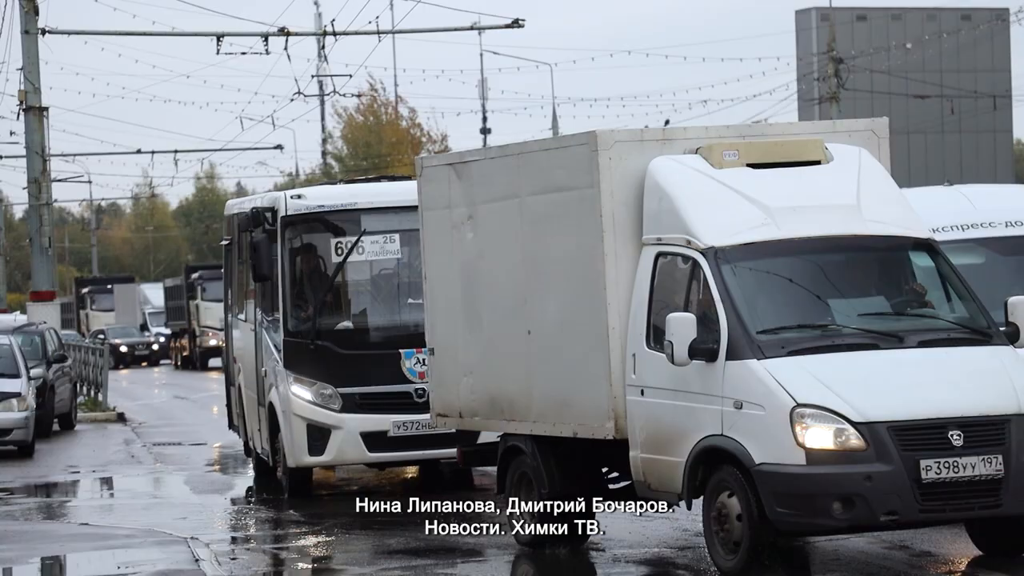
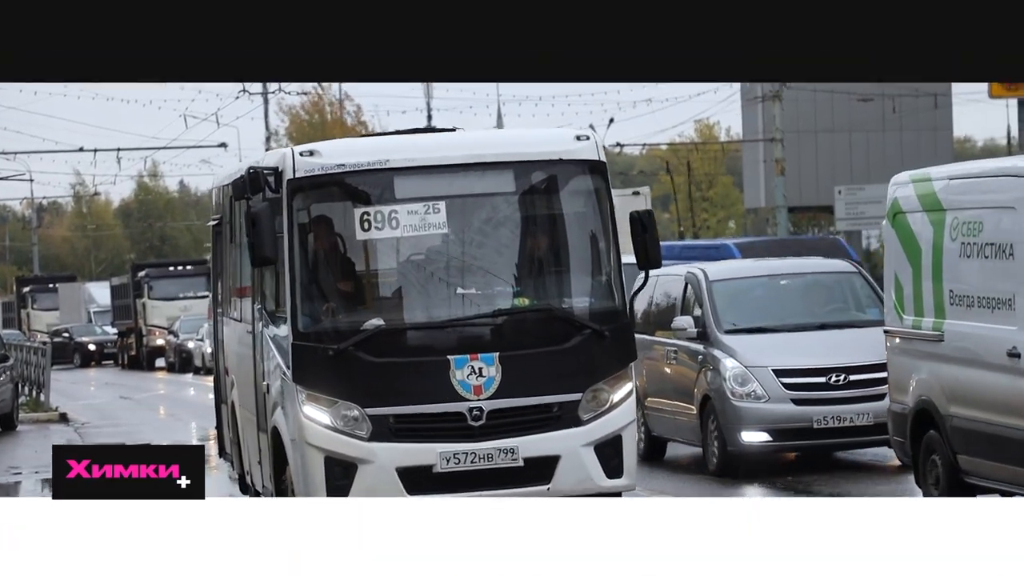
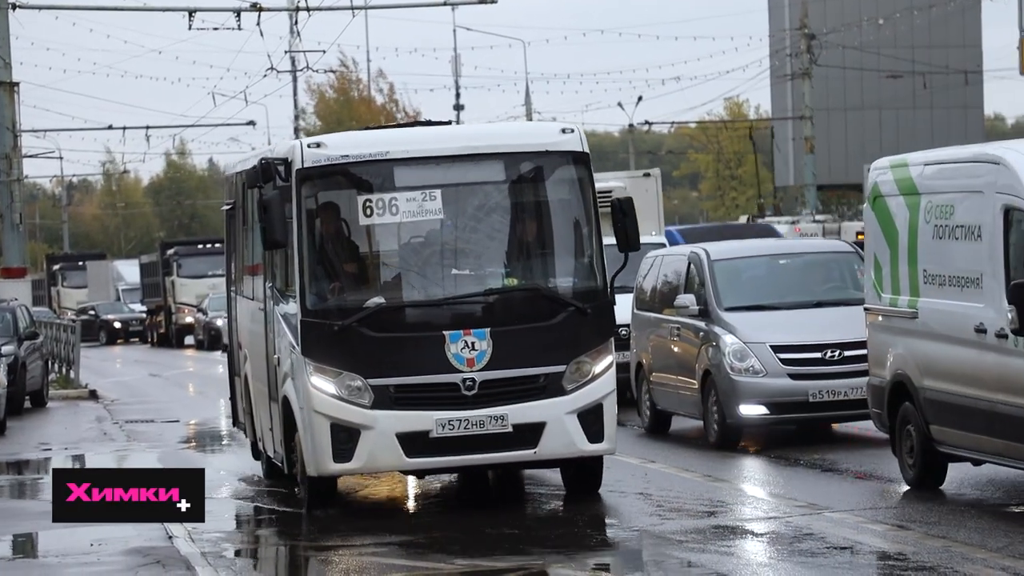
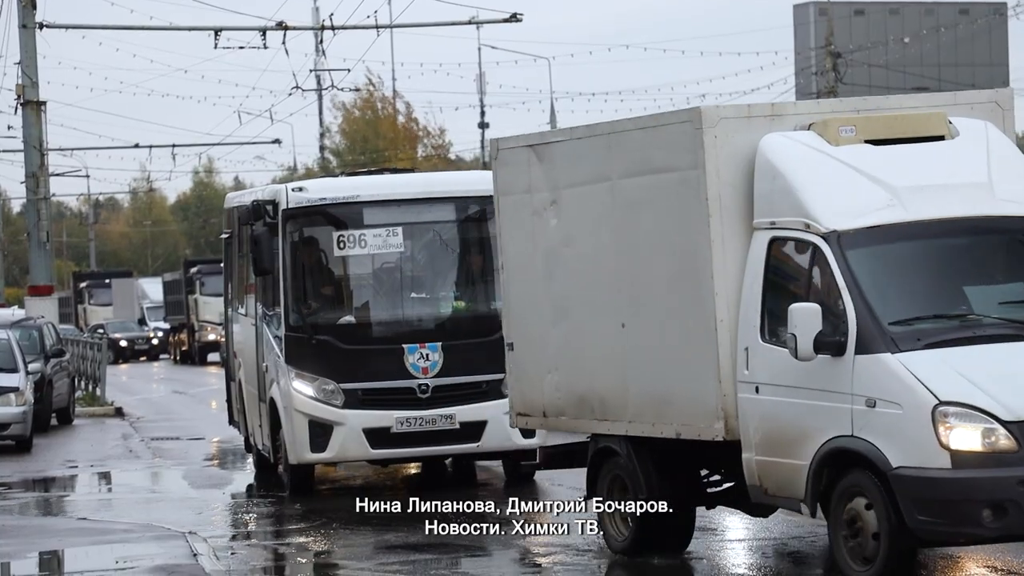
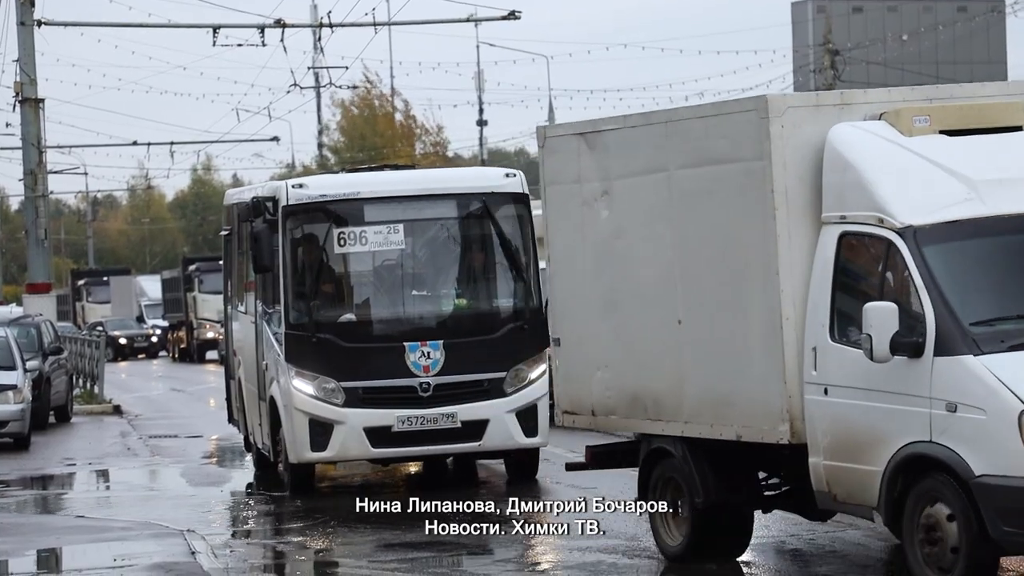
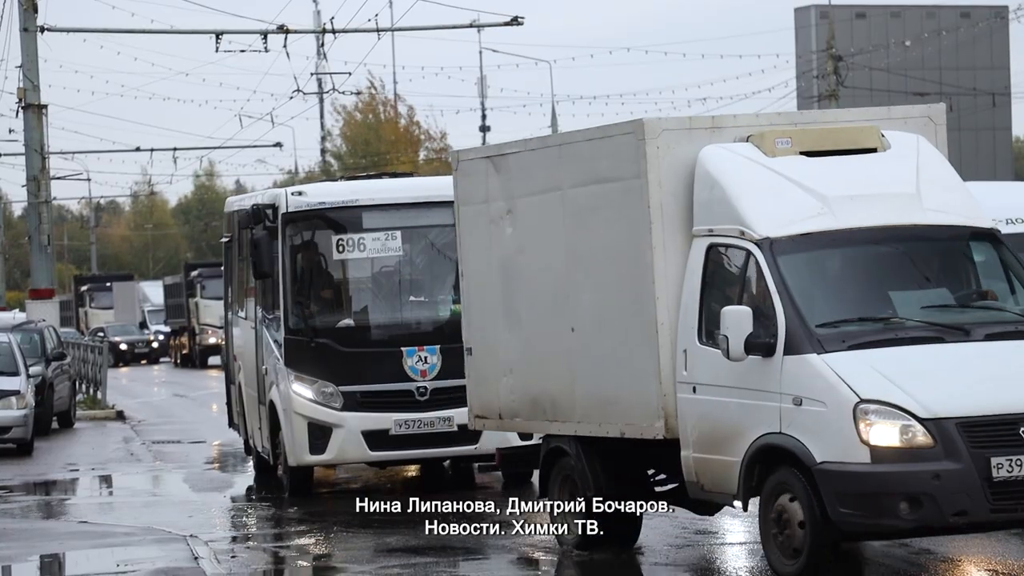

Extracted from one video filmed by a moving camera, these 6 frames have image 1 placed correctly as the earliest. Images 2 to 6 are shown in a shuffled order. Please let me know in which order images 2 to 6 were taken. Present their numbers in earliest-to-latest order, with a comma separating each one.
6, 4, 5, 3, 2
